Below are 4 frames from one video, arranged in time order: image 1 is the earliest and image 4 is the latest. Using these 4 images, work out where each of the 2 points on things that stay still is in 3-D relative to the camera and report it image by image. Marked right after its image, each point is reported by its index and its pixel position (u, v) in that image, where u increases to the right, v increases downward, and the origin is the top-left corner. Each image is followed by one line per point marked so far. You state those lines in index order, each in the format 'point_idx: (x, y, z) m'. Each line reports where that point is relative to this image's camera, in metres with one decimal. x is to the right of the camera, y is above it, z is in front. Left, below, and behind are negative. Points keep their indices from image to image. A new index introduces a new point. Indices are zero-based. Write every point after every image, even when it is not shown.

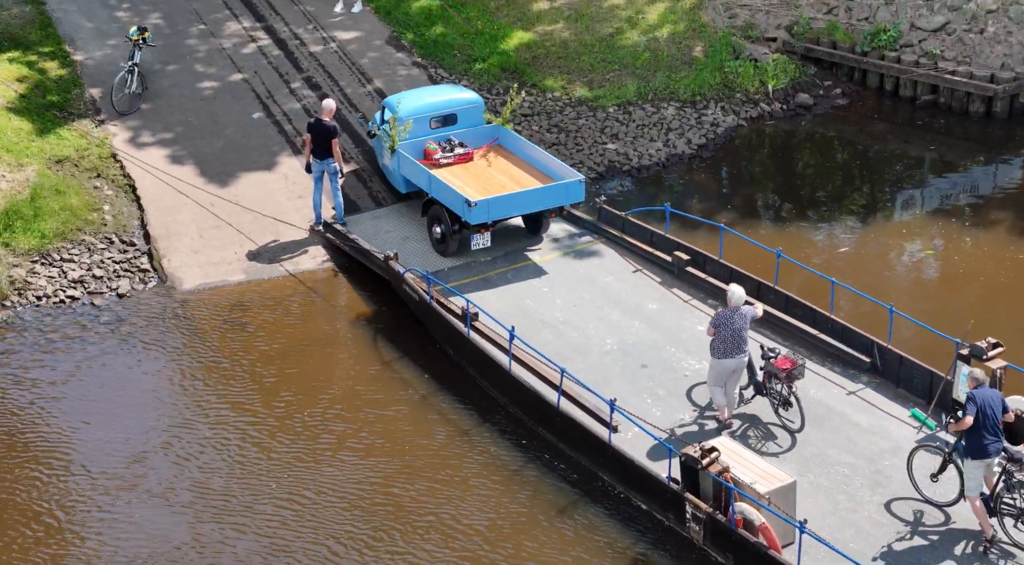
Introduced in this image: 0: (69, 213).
0: (-6.3, +1.0, +17.1) m
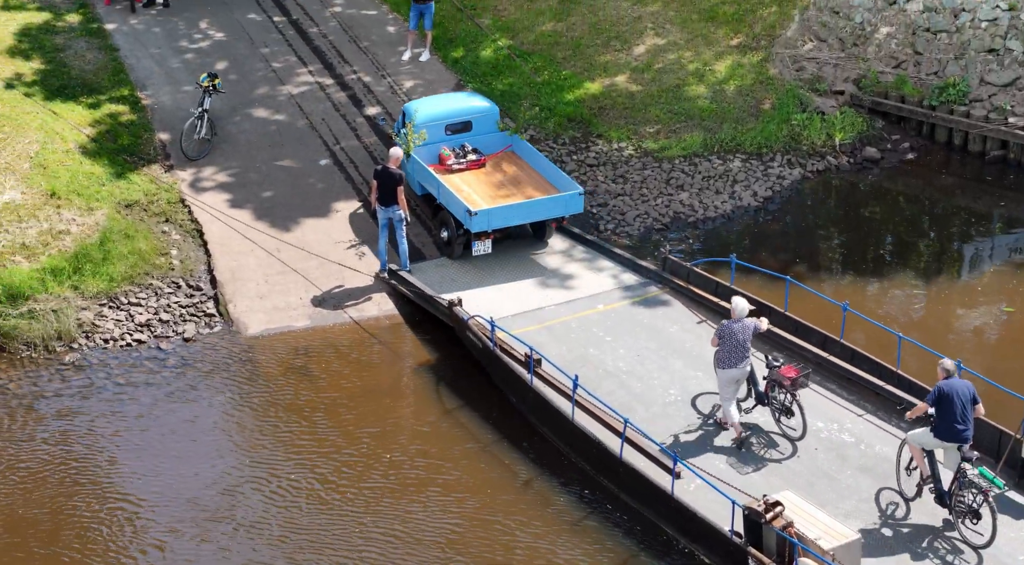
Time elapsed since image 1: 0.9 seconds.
0: (-5.3, +0.4, +17.3) m
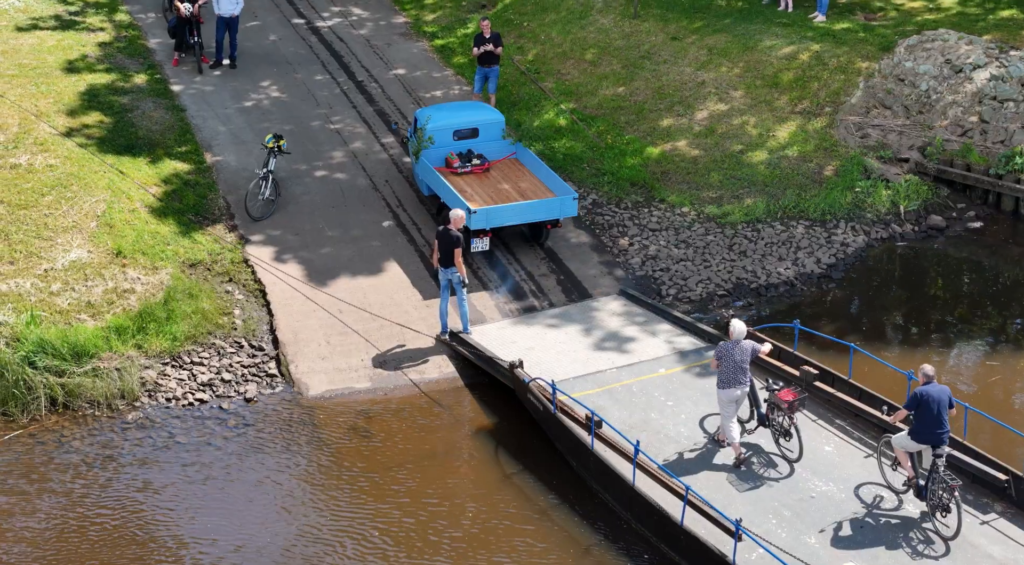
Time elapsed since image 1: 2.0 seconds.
0: (-4.5, -0.5, +17.4) m
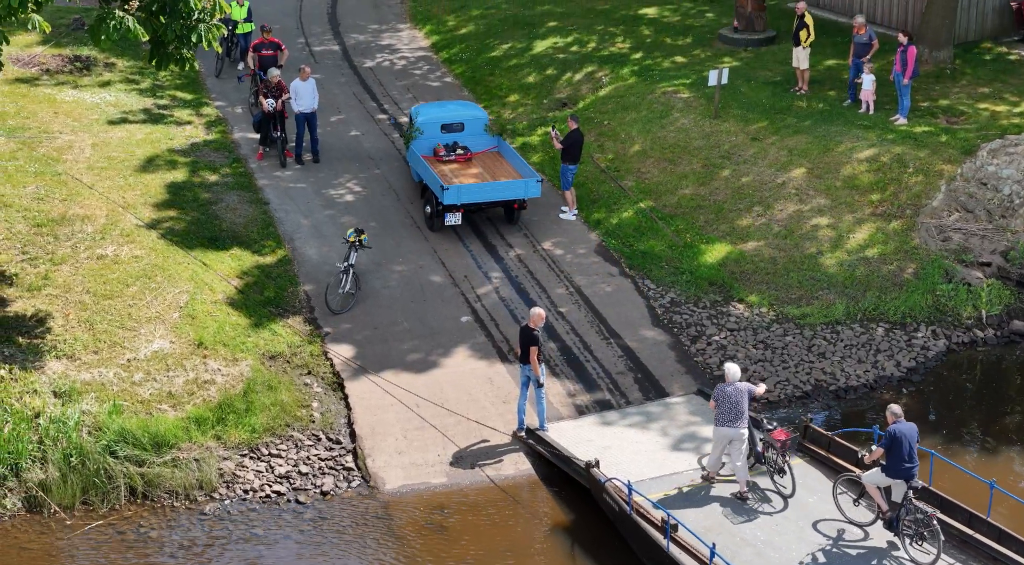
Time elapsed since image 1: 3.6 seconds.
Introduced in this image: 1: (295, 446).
0: (-3.4, -1.8, +17.5) m
1: (-3.1, -2.3, +17.2) m
